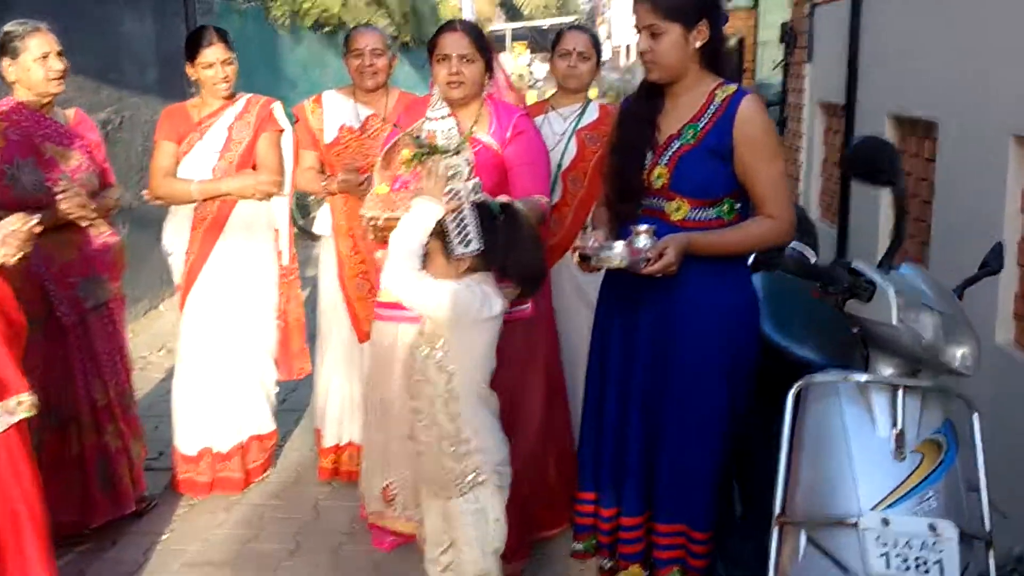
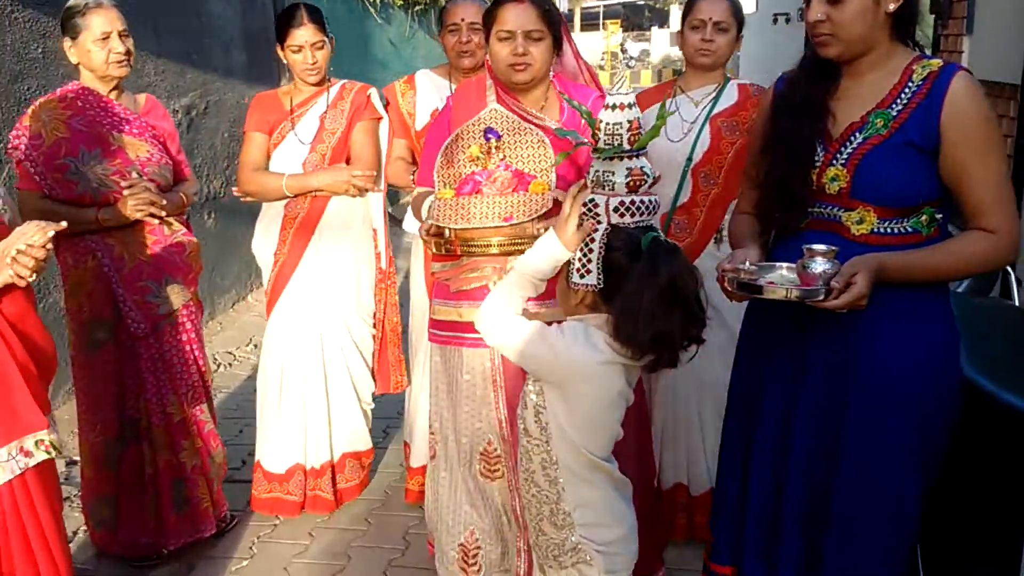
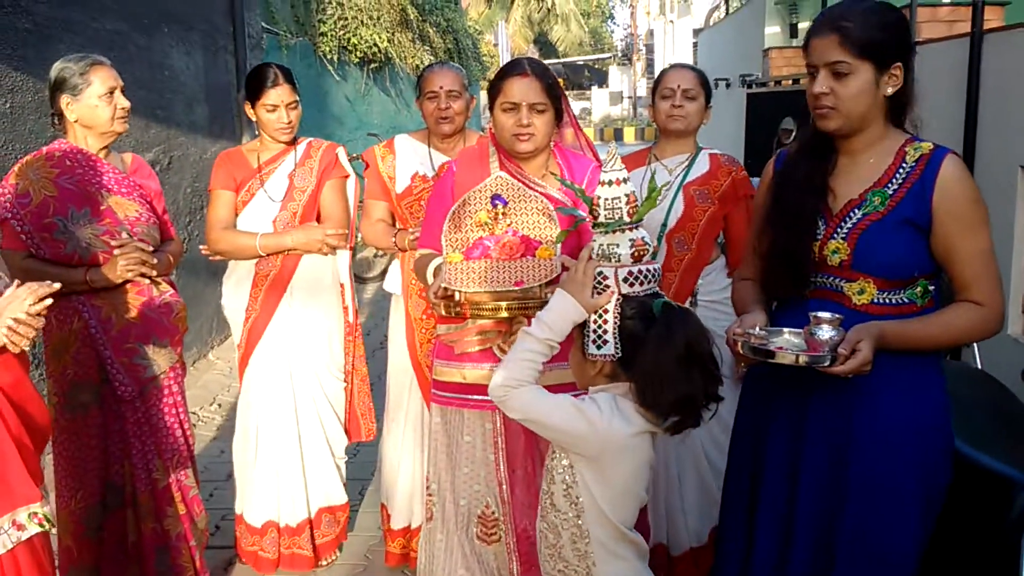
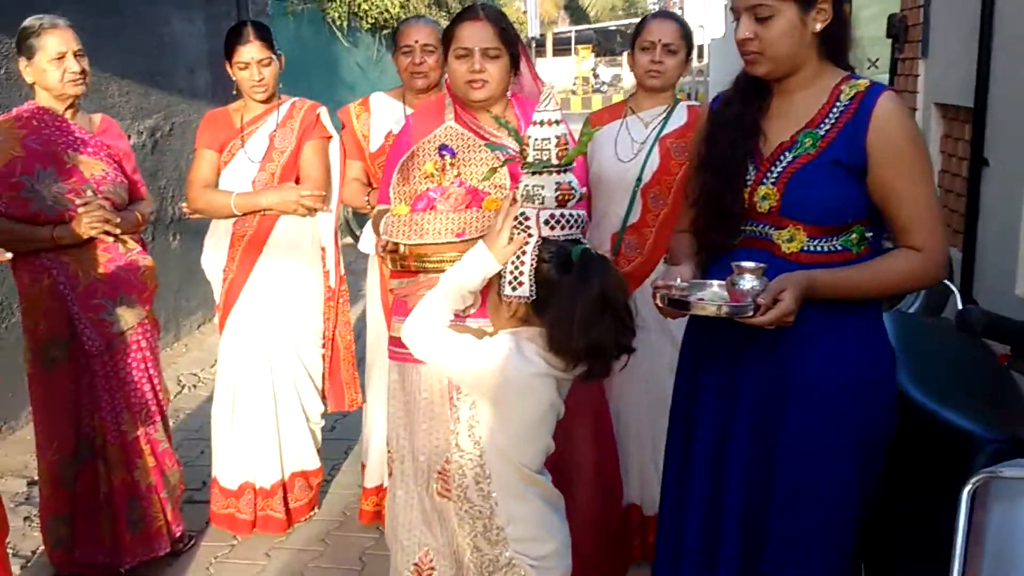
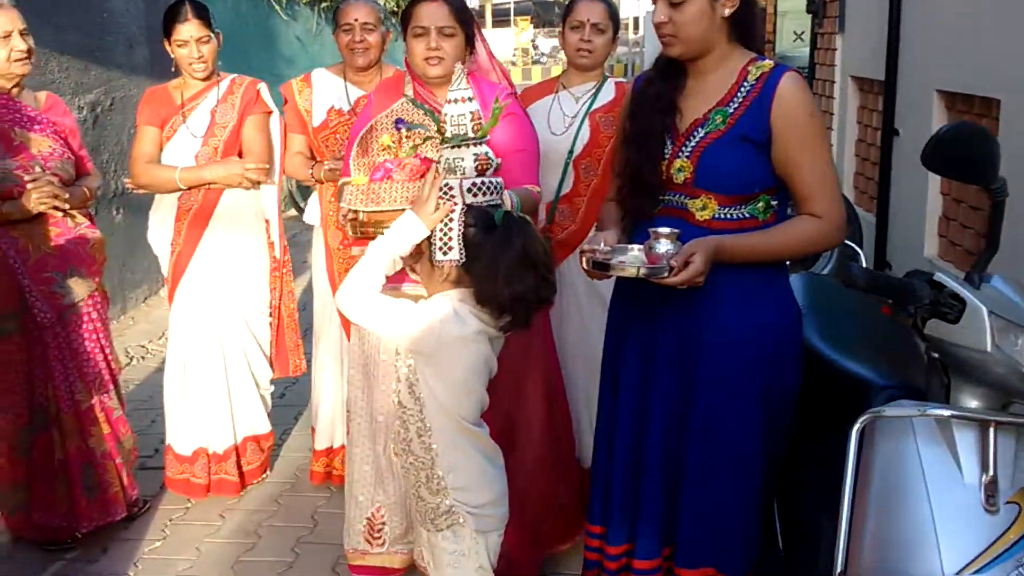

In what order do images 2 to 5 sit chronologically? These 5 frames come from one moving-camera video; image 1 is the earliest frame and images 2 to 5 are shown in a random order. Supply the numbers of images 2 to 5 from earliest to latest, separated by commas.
5, 4, 2, 3
